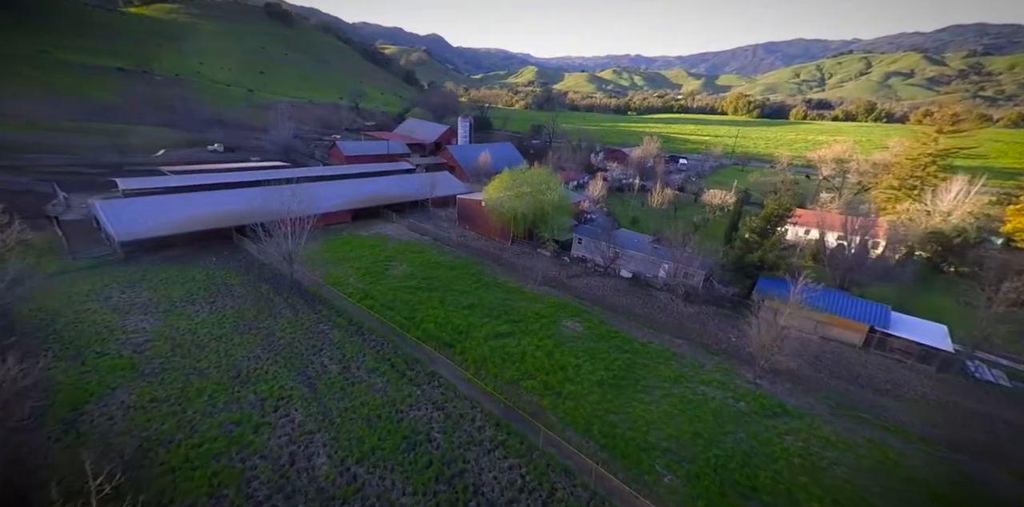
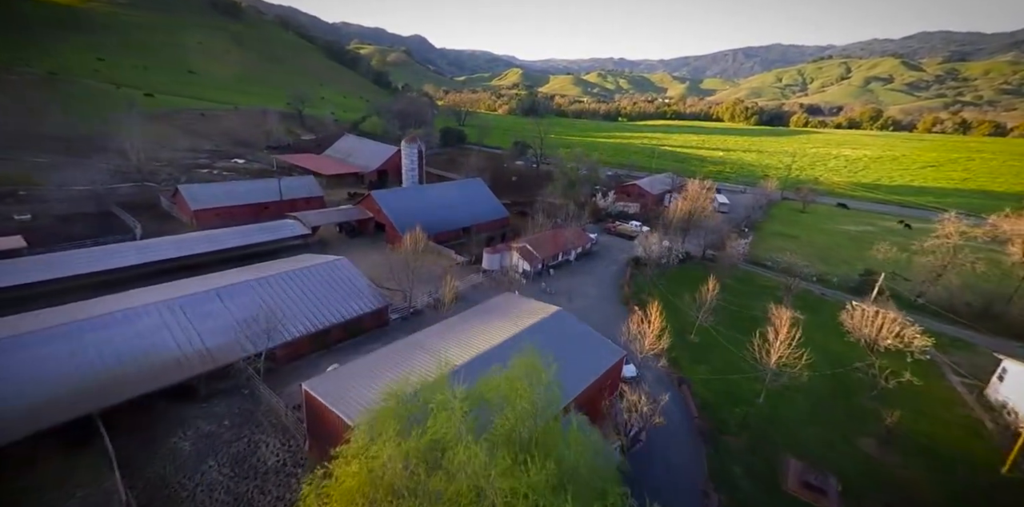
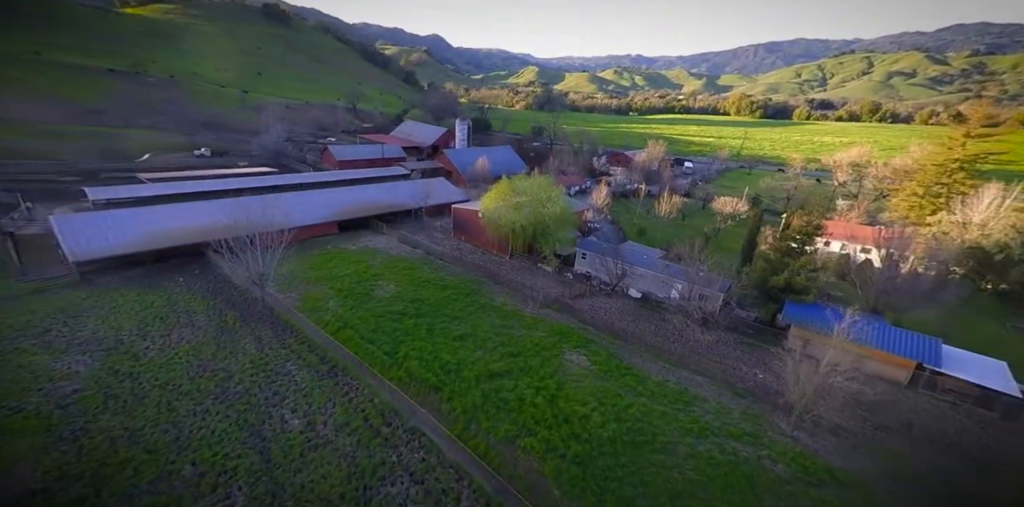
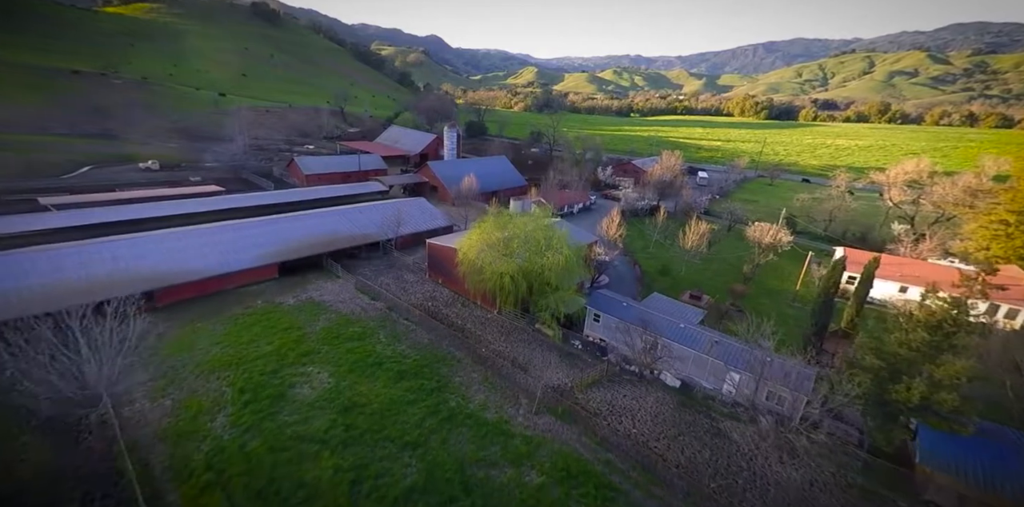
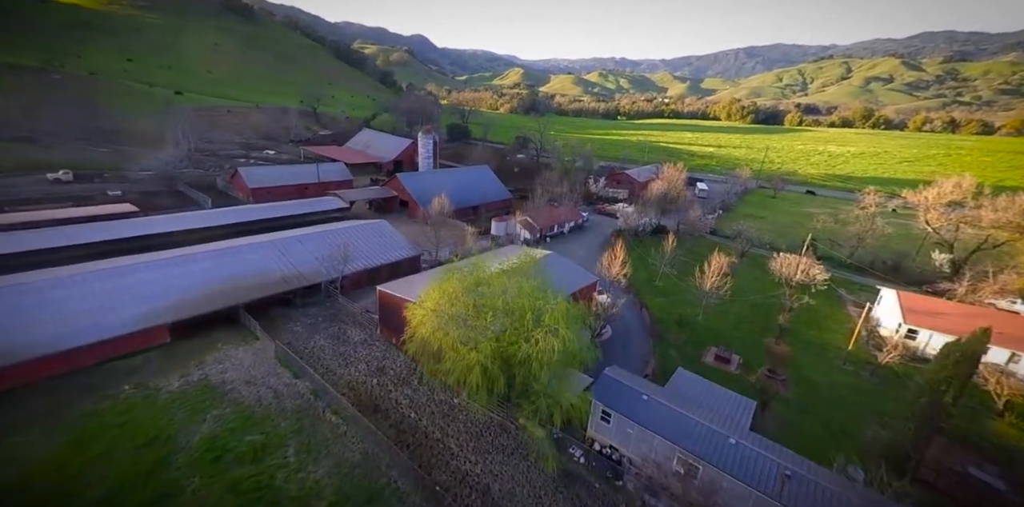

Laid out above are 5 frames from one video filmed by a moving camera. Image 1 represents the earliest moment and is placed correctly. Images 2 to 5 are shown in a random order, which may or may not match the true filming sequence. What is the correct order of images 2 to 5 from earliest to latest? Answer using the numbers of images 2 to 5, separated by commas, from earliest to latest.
3, 4, 5, 2
